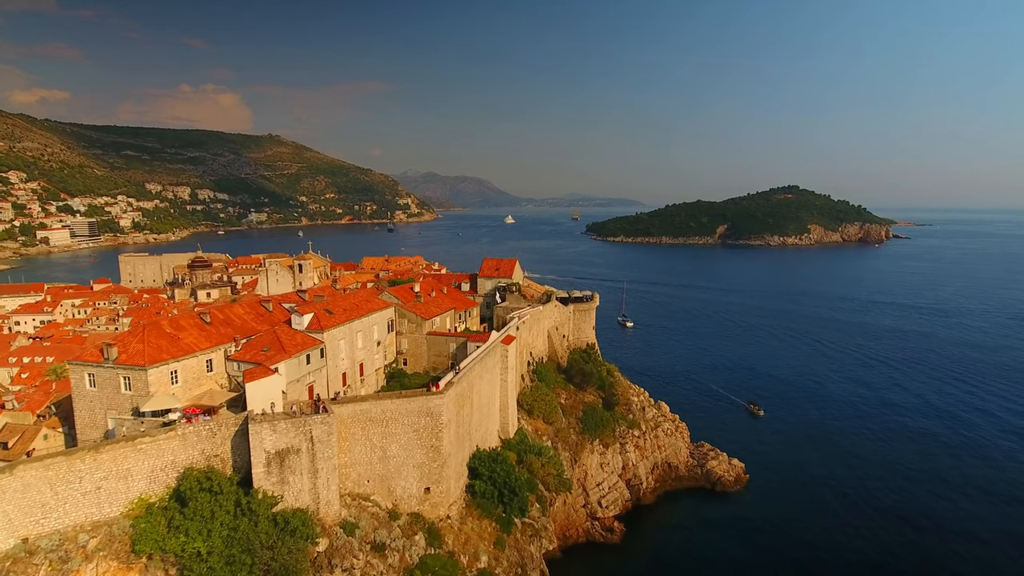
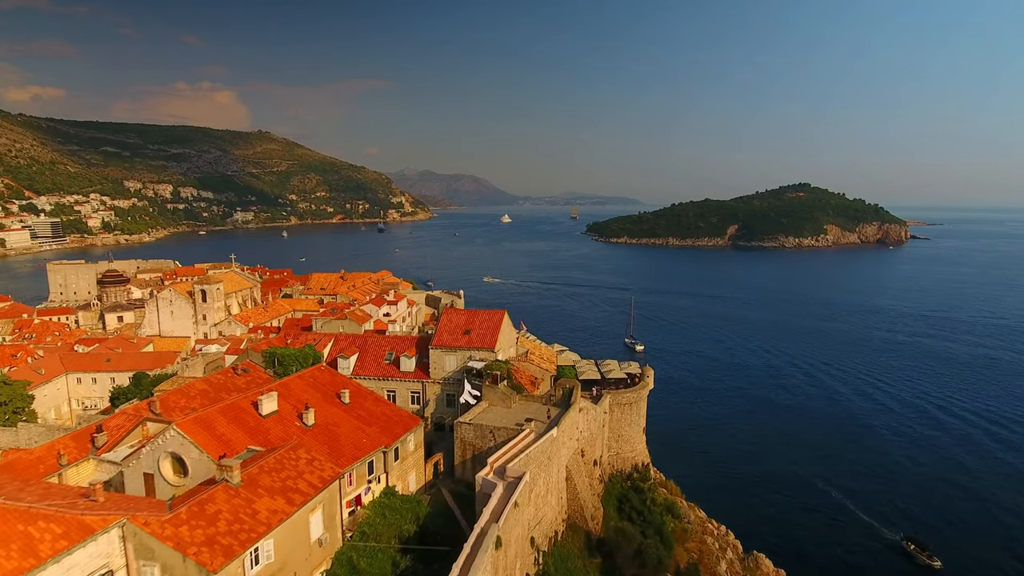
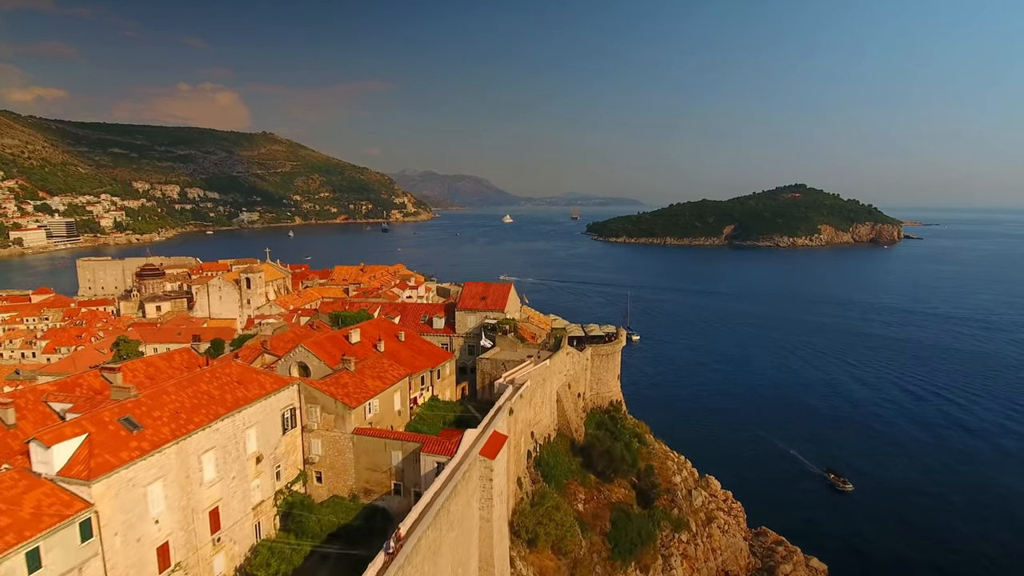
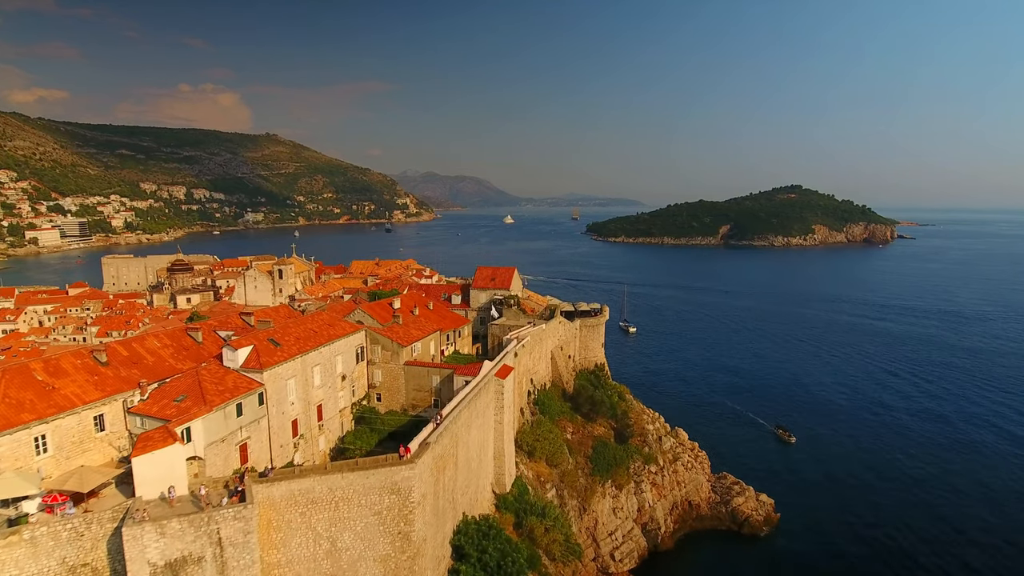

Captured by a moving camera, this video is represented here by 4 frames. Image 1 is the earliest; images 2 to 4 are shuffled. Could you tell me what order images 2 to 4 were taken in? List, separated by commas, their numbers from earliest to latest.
4, 3, 2
